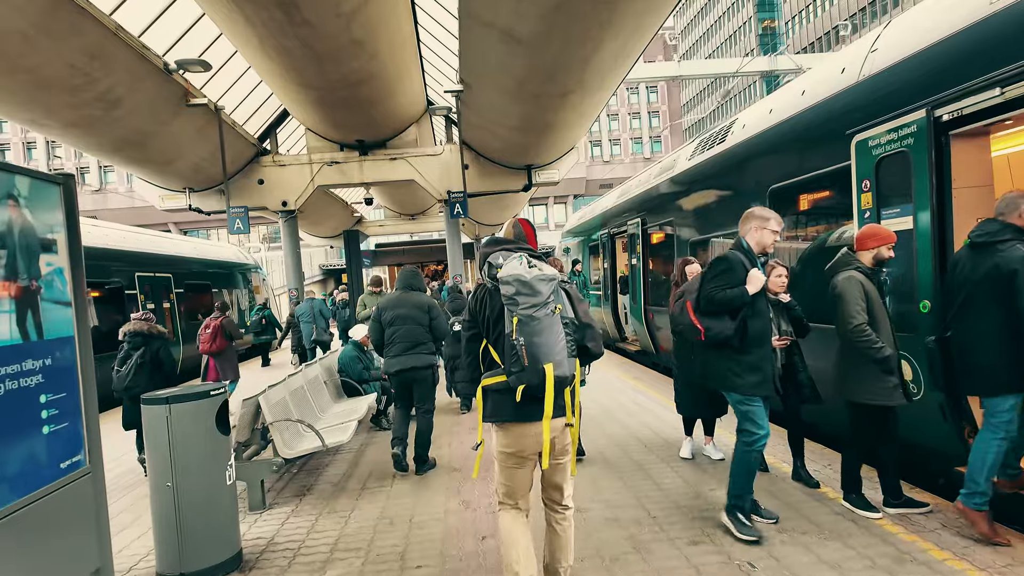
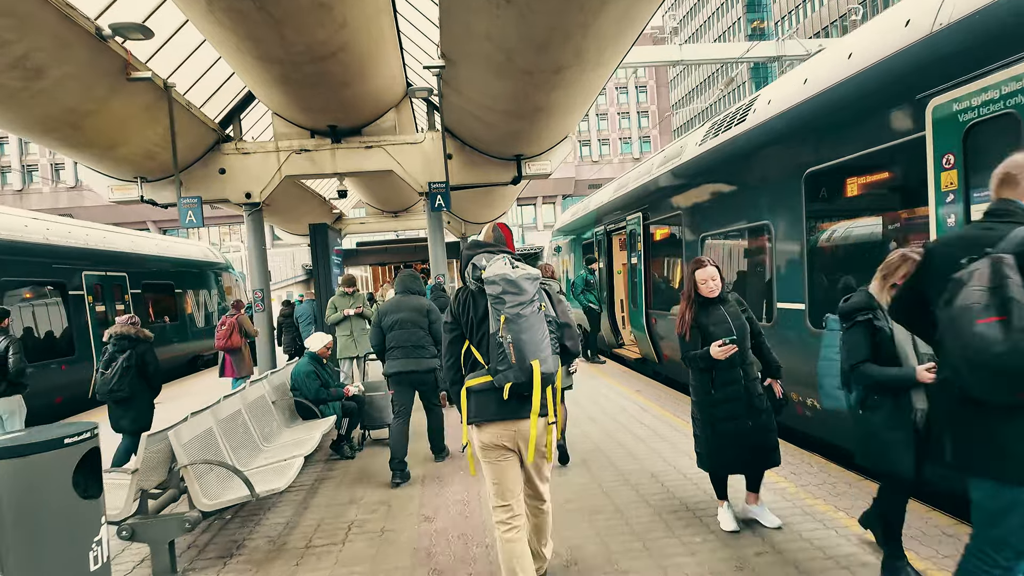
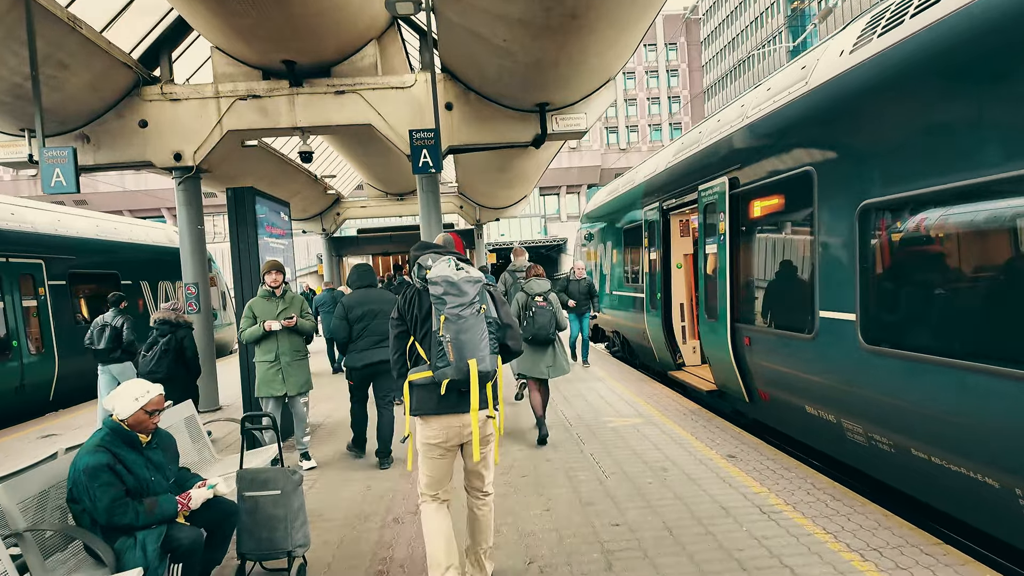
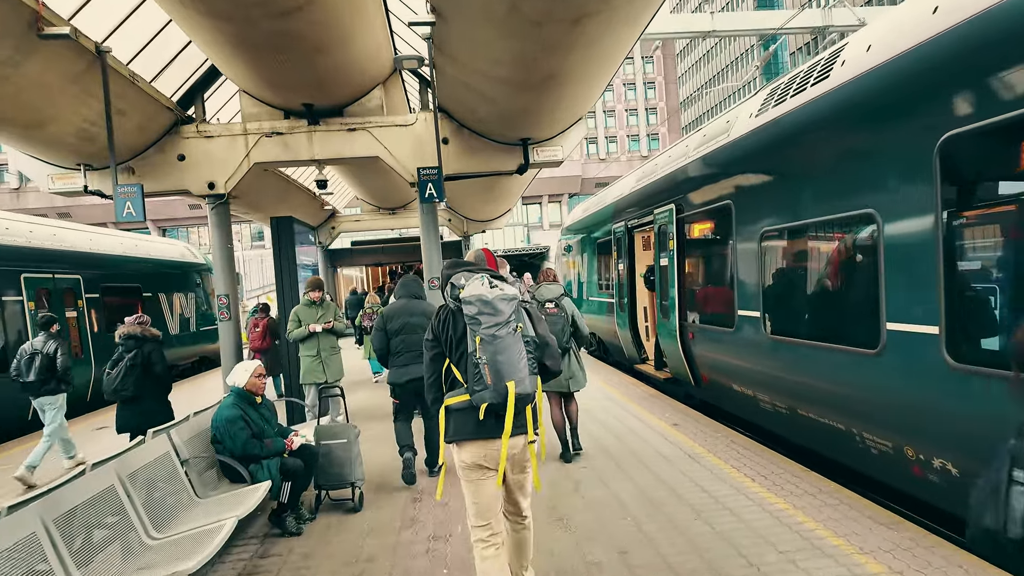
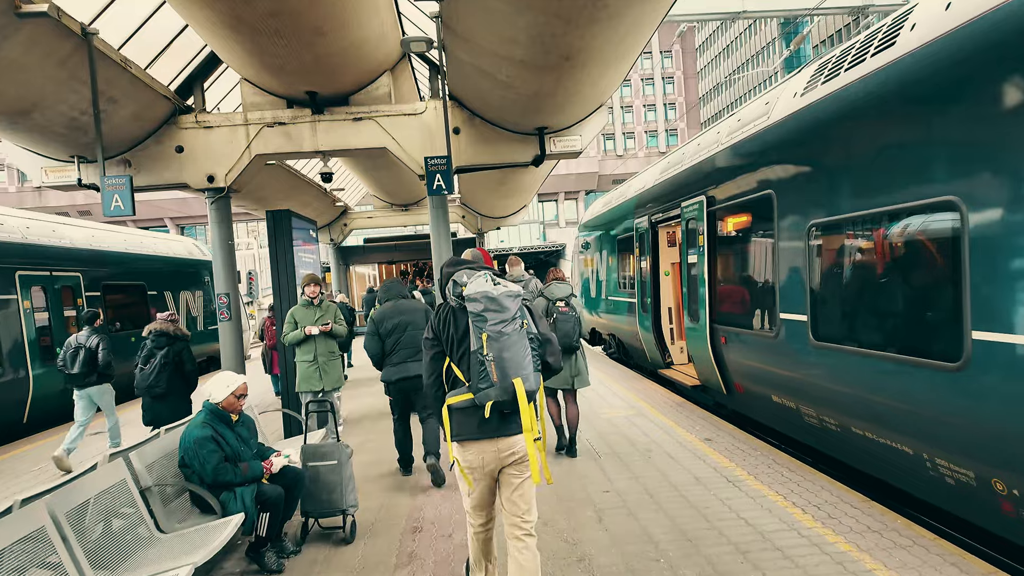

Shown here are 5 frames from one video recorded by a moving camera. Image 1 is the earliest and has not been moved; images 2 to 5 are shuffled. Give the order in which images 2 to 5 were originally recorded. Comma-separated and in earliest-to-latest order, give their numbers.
2, 4, 5, 3
